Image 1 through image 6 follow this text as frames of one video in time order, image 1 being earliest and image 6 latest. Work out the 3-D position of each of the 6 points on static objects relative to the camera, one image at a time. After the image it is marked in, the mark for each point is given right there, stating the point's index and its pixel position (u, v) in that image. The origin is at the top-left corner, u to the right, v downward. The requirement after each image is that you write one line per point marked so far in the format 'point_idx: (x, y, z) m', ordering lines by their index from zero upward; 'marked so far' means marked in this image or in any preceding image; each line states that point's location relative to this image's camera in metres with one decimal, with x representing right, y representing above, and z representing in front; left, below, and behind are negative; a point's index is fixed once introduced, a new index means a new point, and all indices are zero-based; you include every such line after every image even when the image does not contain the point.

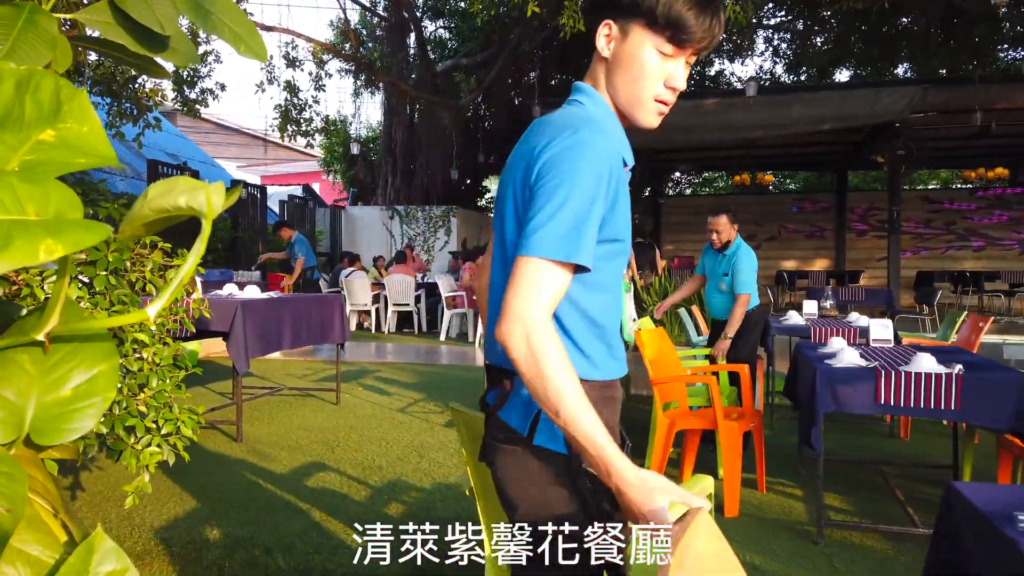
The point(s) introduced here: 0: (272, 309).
0: (-1.4, -0.1, +4.2) m
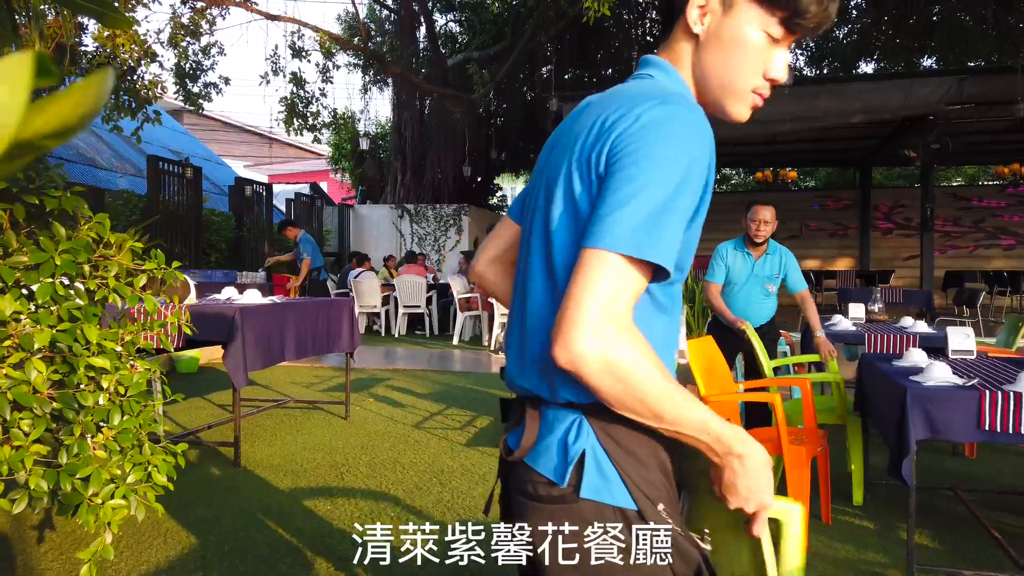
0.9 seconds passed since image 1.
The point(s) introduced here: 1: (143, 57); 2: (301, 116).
0: (-1.2, -0.1, +3.8) m
1: (-3.8, +2.4, +7.7) m
2: (-2.4, +2.0, +8.6) m
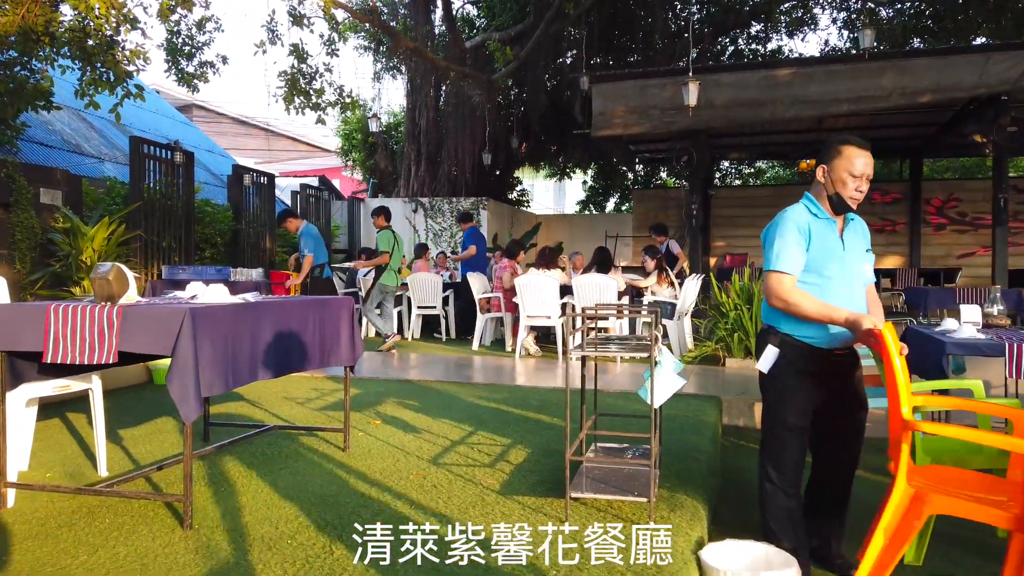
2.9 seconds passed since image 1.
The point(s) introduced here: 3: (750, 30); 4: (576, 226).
0: (-1.0, -0.1, +2.8) m
1: (-3.6, +2.4, +6.8) m
2: (-2.1, +2.0, +7.6) m
3: (+4.3, +4.6, +13.4) m
4: (+1.3, +1.3, +15.8) m
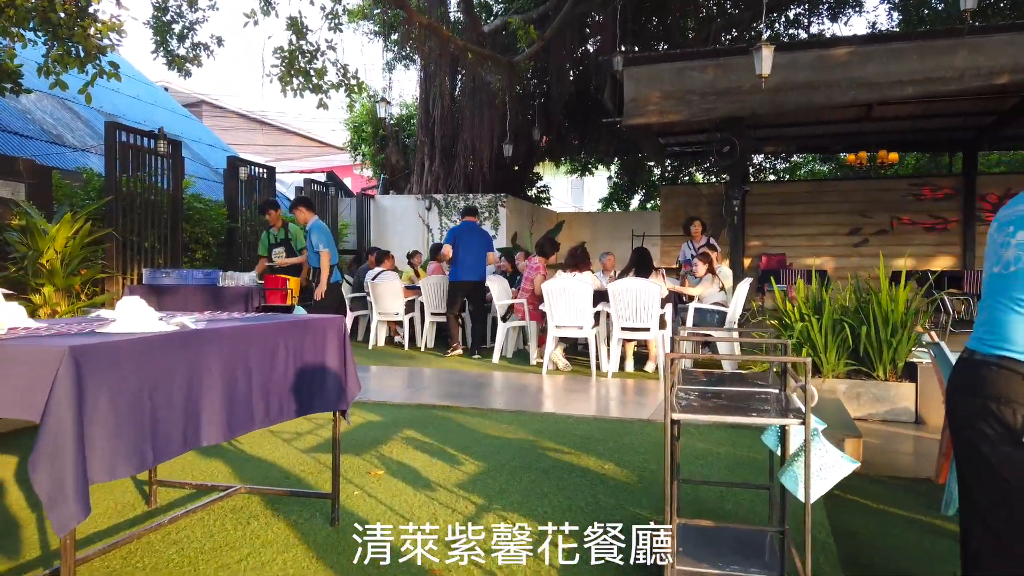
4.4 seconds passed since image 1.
0: (-0.9, -0.2, +1.9) m
1: (-3.3, +2.4, +5.9) m
2: (-1.9, +2.0, +6.8) m
3: (+4.6, +4.6, +12.4) m
4: (+1.7, +1.3, +14.8) m
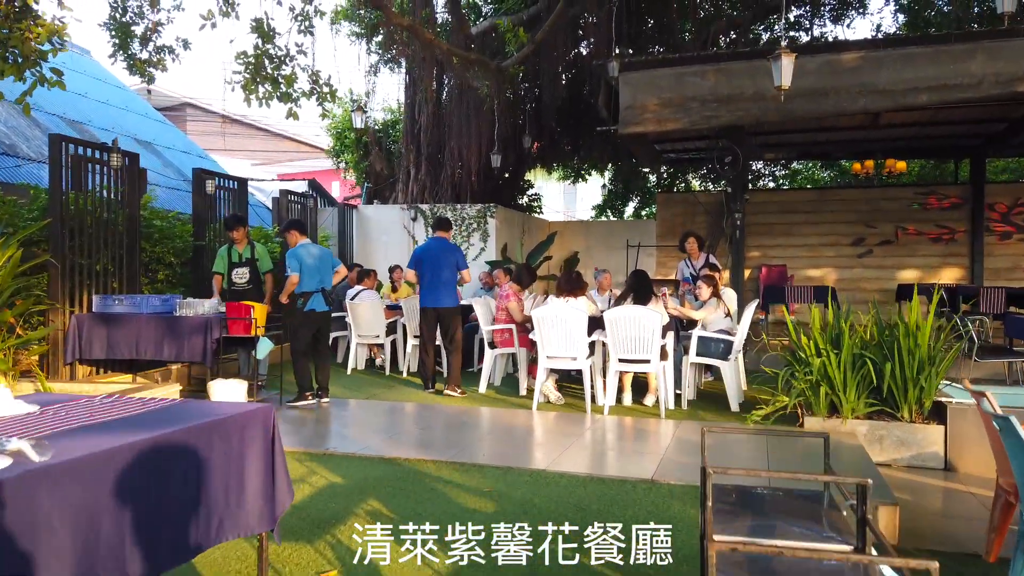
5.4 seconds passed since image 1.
0: (-0.9, -0.4, +1.4) m
1: (-3.4, +2.1, +5.4) m
2: (-2.0, +1.7, +6.2) m
3: (+4.5, +4.4, +11.9) m
4: (+1.5, +1.0, +14.3) m
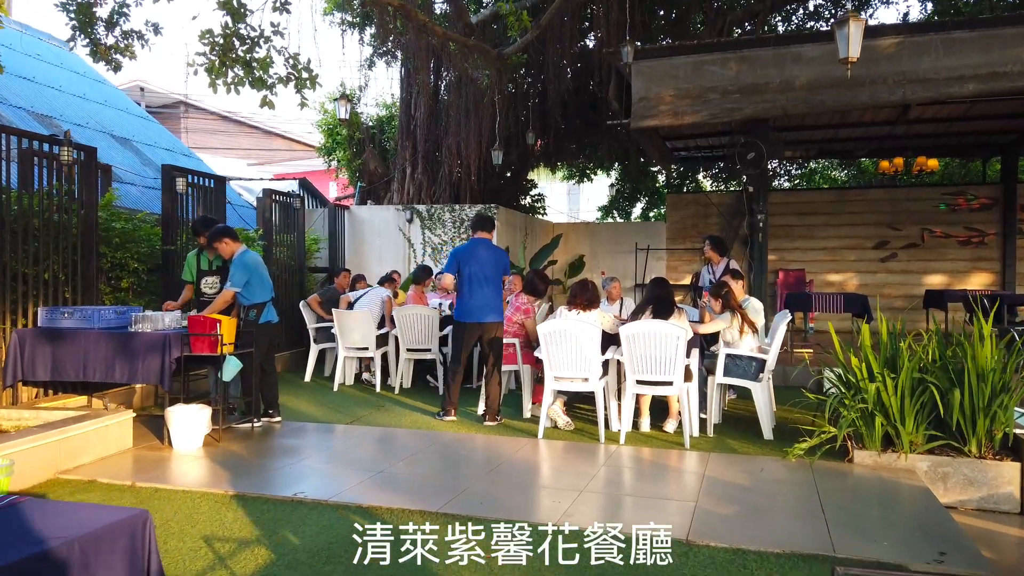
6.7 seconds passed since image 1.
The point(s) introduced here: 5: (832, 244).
0: (-0.9, -0.5, +0.6) m
1: (-3.4, +2.1, +4.6) m
2: (-2.0, +1.6, +5.5) m
3: (+4.5, +4.3, +11.2) m
4: (+1.6, +0.9, +13.5) m
5: (+5.2, +0.7, +12.1) m
